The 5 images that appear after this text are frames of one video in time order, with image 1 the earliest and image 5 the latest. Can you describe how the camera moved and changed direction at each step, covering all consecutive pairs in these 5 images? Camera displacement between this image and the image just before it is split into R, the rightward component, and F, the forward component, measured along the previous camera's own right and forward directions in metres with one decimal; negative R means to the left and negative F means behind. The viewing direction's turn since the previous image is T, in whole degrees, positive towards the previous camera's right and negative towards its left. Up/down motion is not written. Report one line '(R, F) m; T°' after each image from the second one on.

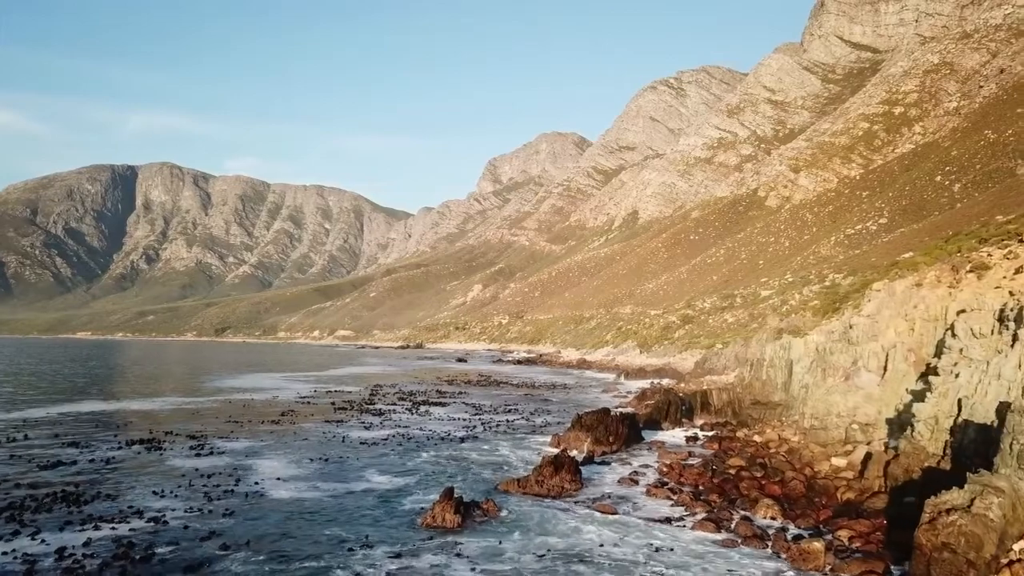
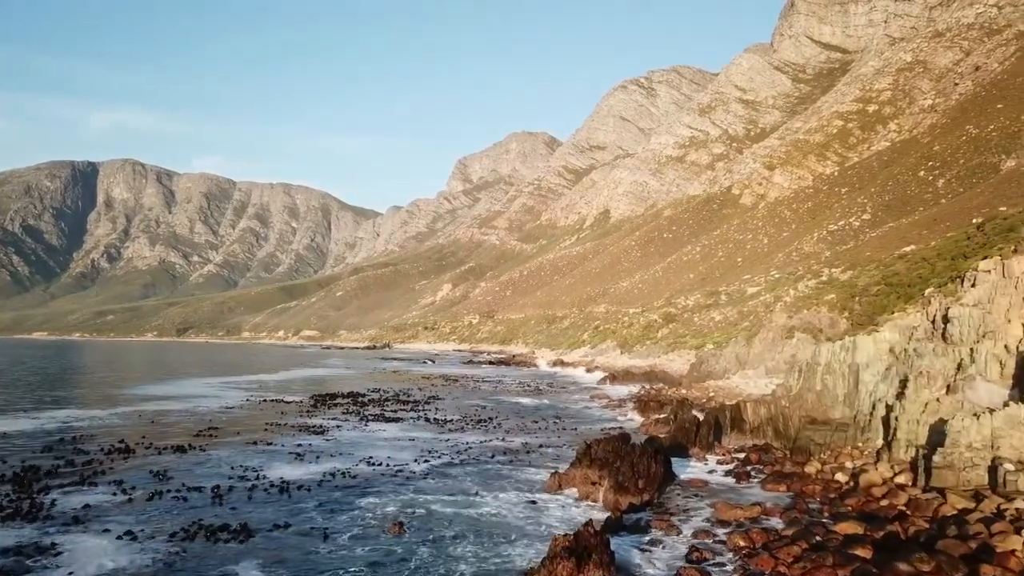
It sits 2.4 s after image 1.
(-0.2, +5.2) m; +3°
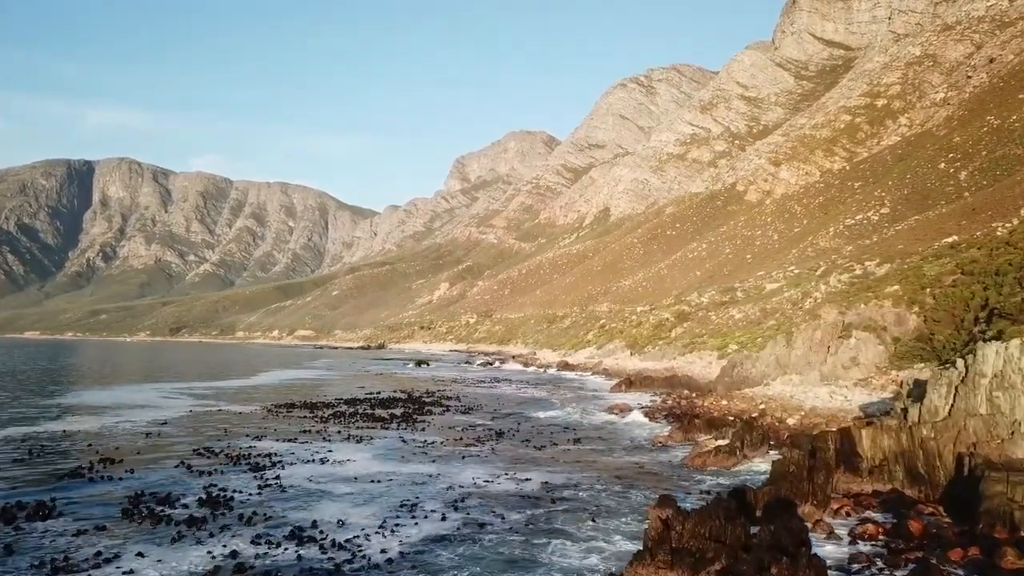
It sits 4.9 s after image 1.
(-0.2, +5.3) m; 0°
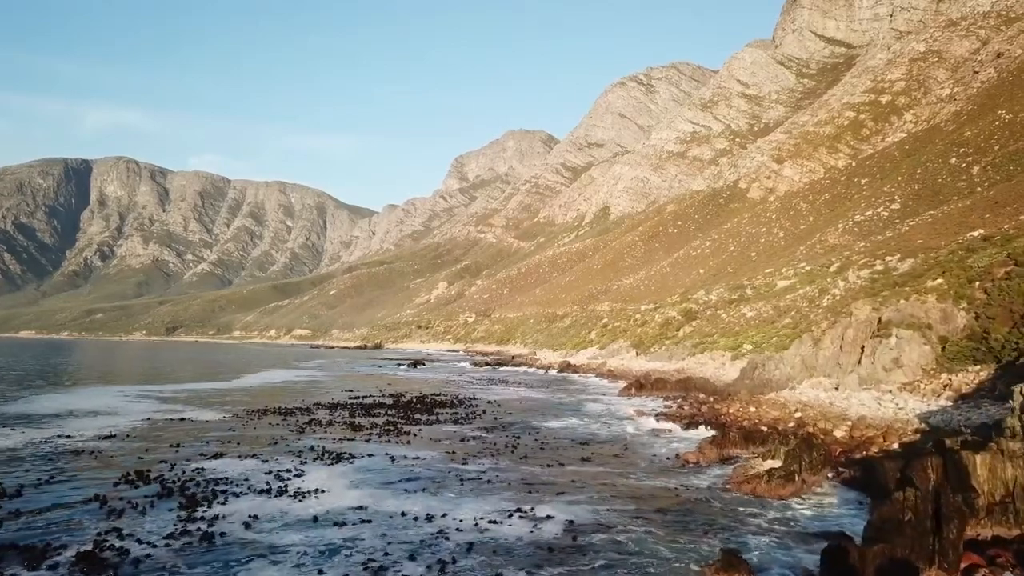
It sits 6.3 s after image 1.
(-0.1, +2.8) m; 0°
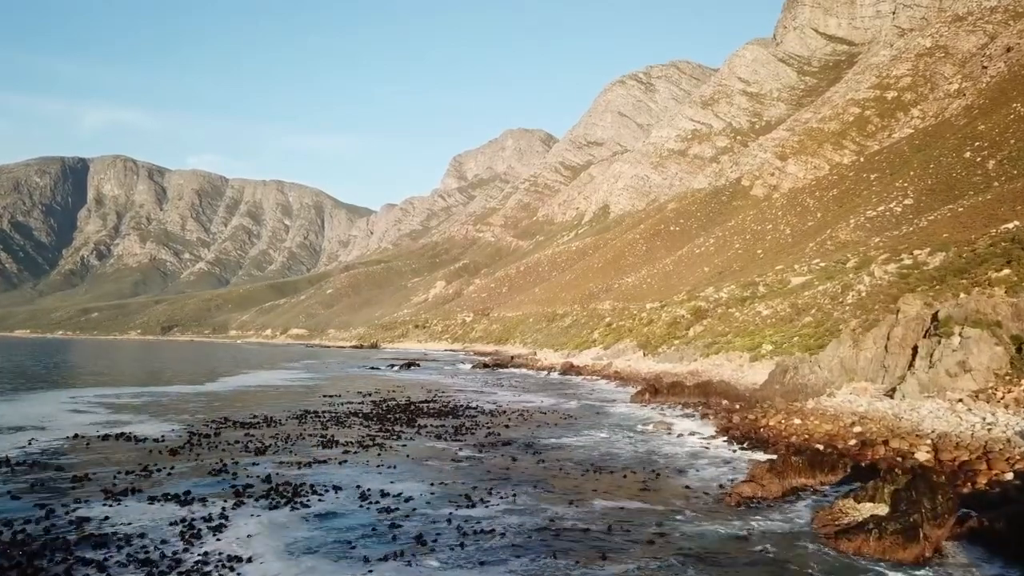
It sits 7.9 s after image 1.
(-0.1, +3.4) m; 0°
